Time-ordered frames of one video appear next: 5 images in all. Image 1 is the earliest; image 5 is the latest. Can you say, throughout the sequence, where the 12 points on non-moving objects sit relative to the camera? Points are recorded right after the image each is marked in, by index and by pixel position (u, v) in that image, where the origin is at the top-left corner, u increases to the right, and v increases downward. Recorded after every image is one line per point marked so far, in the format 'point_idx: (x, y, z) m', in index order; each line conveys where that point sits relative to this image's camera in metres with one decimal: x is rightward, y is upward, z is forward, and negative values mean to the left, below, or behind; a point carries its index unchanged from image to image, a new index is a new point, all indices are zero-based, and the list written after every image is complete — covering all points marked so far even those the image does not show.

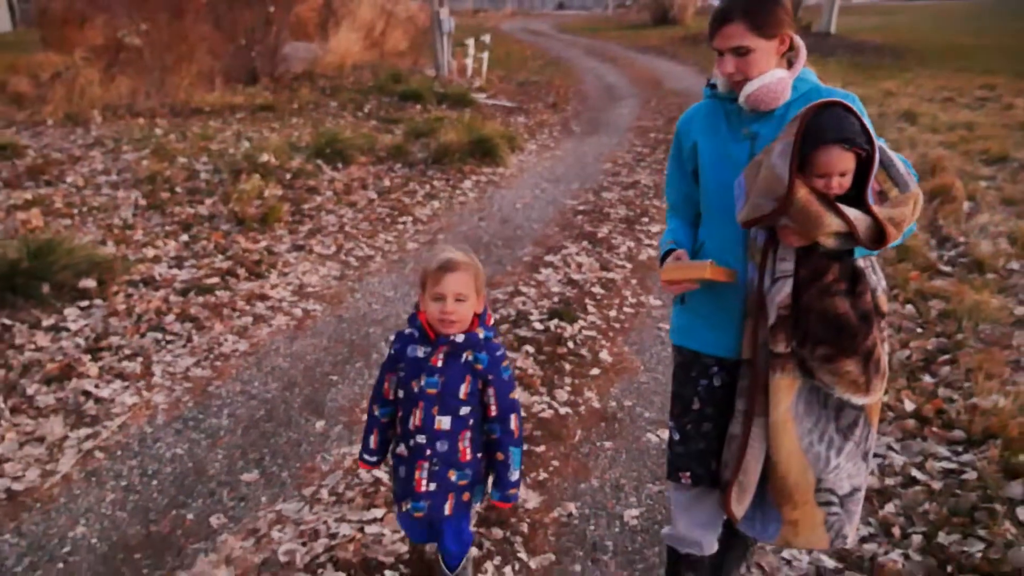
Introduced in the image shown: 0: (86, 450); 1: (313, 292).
0: (-2.3, -0.8, +4.0) m
1: (-1.6, 0.0, +6.1) m
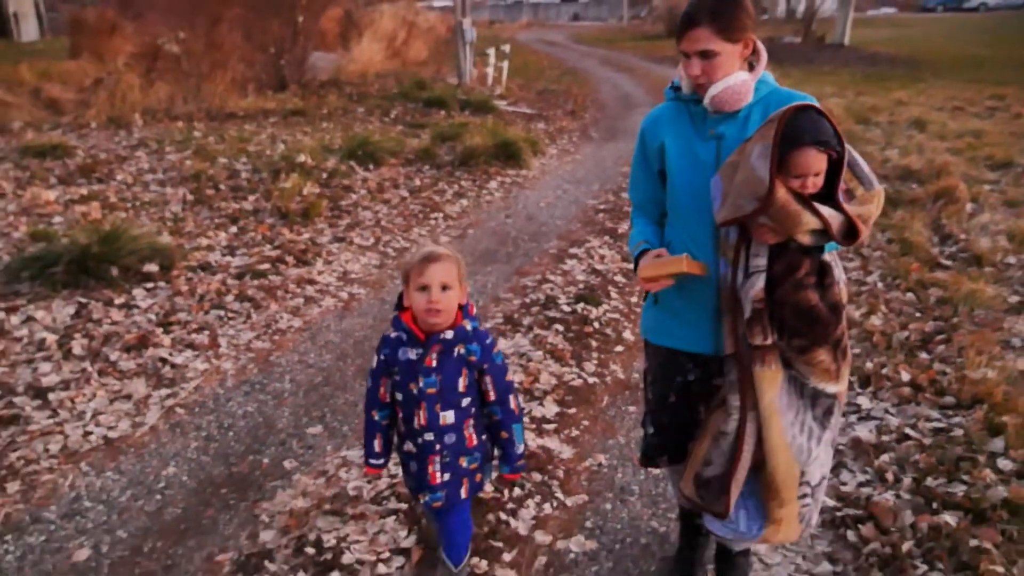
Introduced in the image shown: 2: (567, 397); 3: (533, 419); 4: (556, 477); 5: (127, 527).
0: (-2.0, -0.7, +4.5) m
1: (-1.4, +0.1, +6.6) m
2: (+0.3, -0.7, +4.7) m
3: (+0.1, -0.8, +4.4) m
4: (+0.2, -1.0, +3.9) m
5: (-1.8, -1.1, +3.5) m
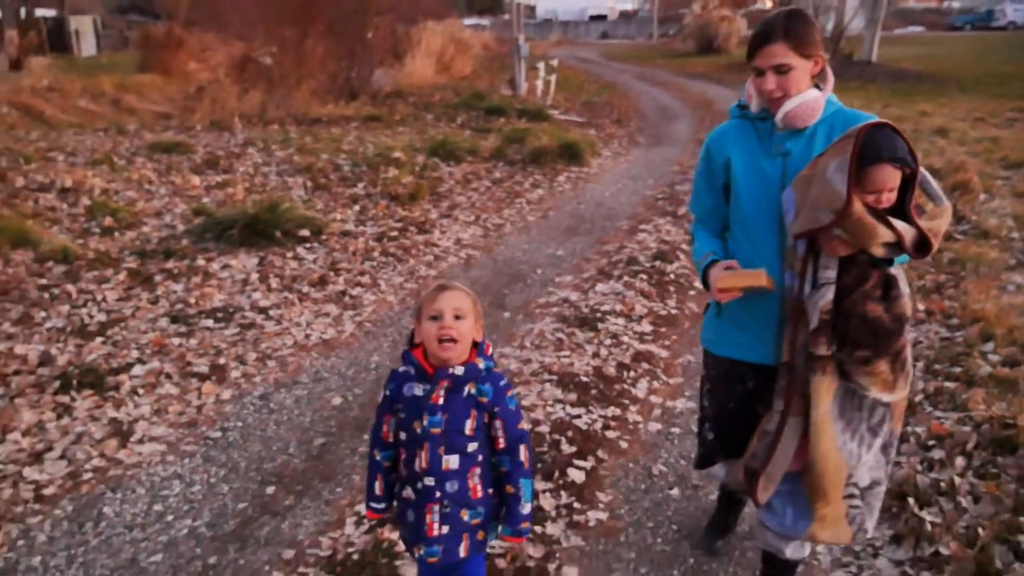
0: (-1.2, -0.3, +6.0) m
1: (-0.5, +0.5, +8.1) m
2: (+1.2, -0.3, +6.1) m
3: (+0.9, -0.3, +5.8) m
4: (+1.0, -0.6, +5.3) m
5: (-1.0, -0.7, +5.0) m
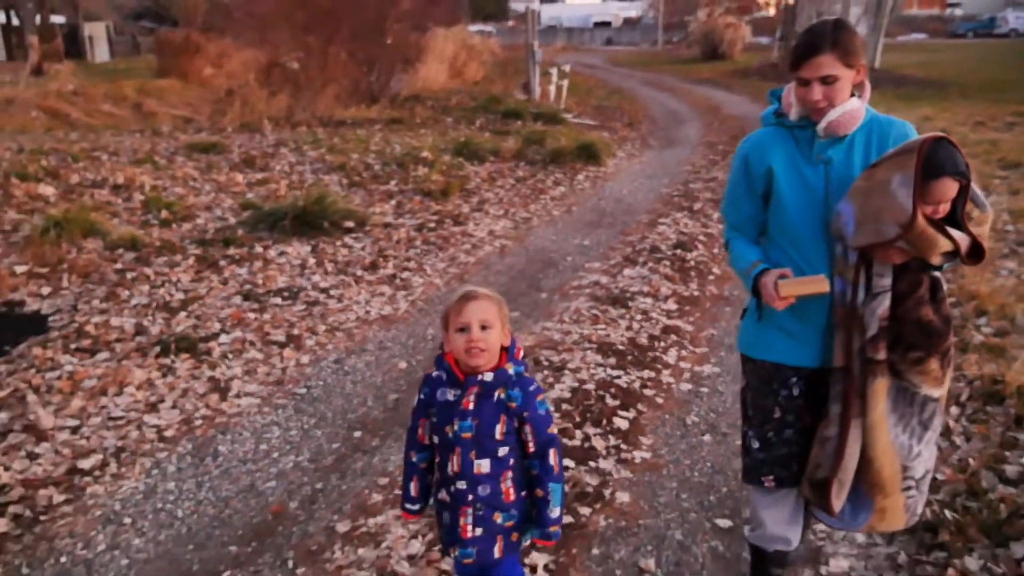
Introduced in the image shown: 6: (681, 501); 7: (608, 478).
0: (-0.9, -0.1, +6.6) m
1: (-0.1, +0.6, +8.7) m
2: (+1.5, -0.1, +6.7) m
3: (+1.3, -0.2, +6.4) m
4: (+1.4, -0.4, +5.9) m
5: (-0.7, -0.5, +5.6) m
6: (+0.9, -1.1, +4.0) m
7: (+0.5, -1.1, +4.2) m
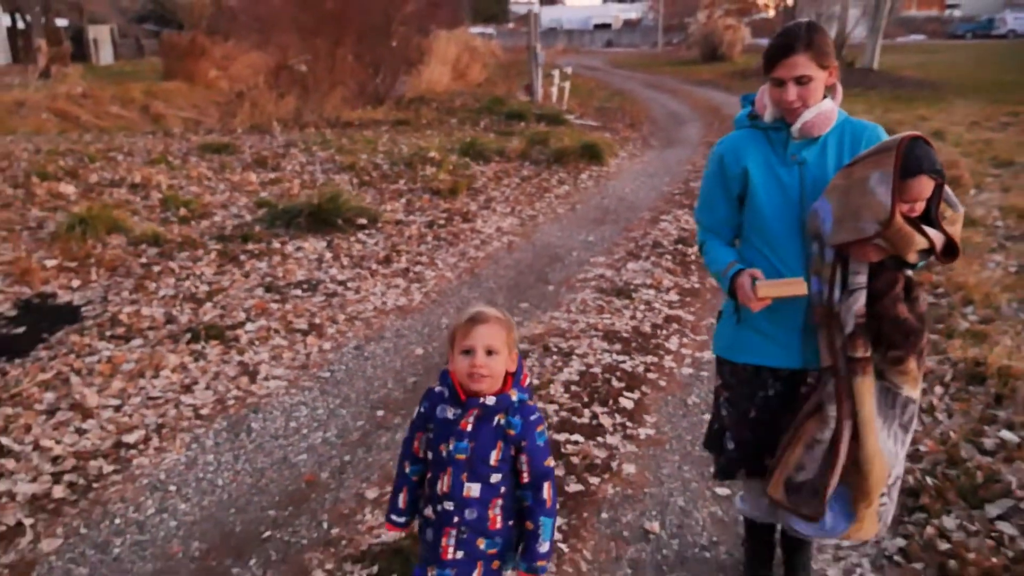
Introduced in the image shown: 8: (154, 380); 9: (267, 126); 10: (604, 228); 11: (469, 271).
0: (-0.8, 0.0, +6.9) m
1: (0.0, +0.7, +9.0) m
2: (+1.6, 0.0, +7.0) m
3: (+1.4, -0.1, +6.8) m
4: (+1.5, -0.3, +6.3) m
5: (-0.6, -0.4, +5.9) m
6: (+1.0, -1.0, +4.3) m
7: (+0.6, -1.0, +4.5) m
8: (-2.4, -0.6, +5.0) m
9: (-5.1, +3.4, +15.7) m
10: (+1.1, +0.7, +9.3) m
11: (-0.4, +0.2, +7.5) m
